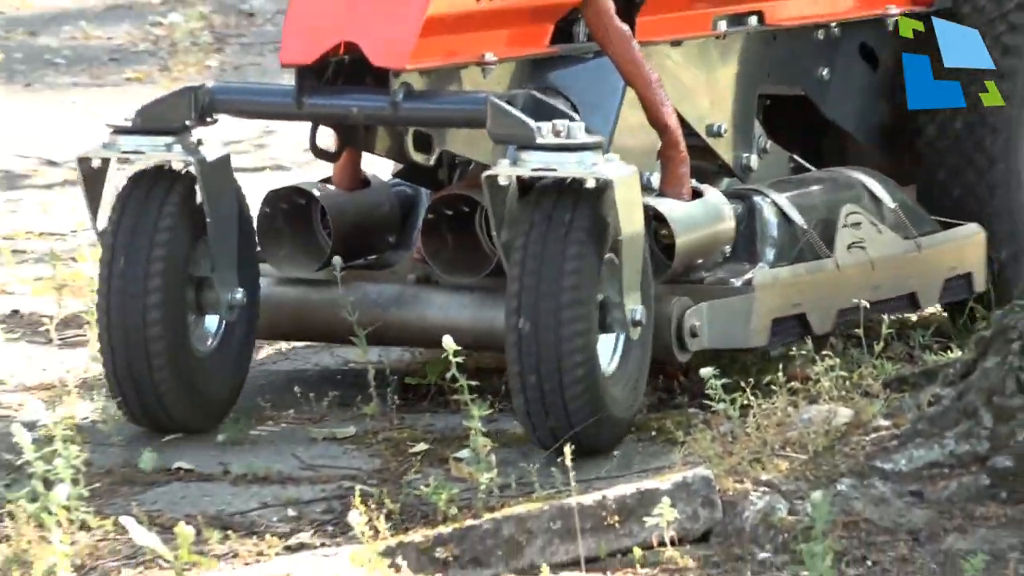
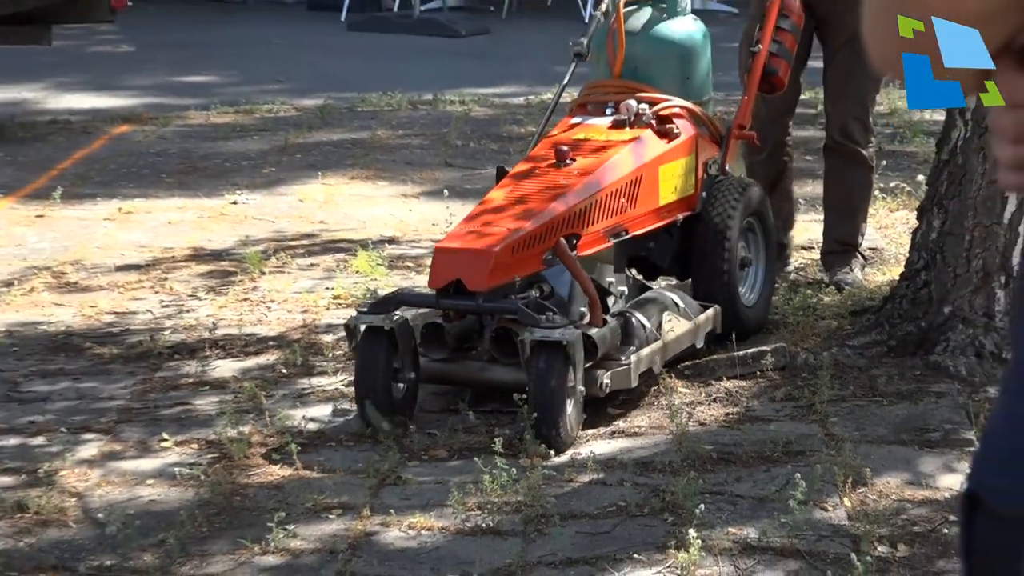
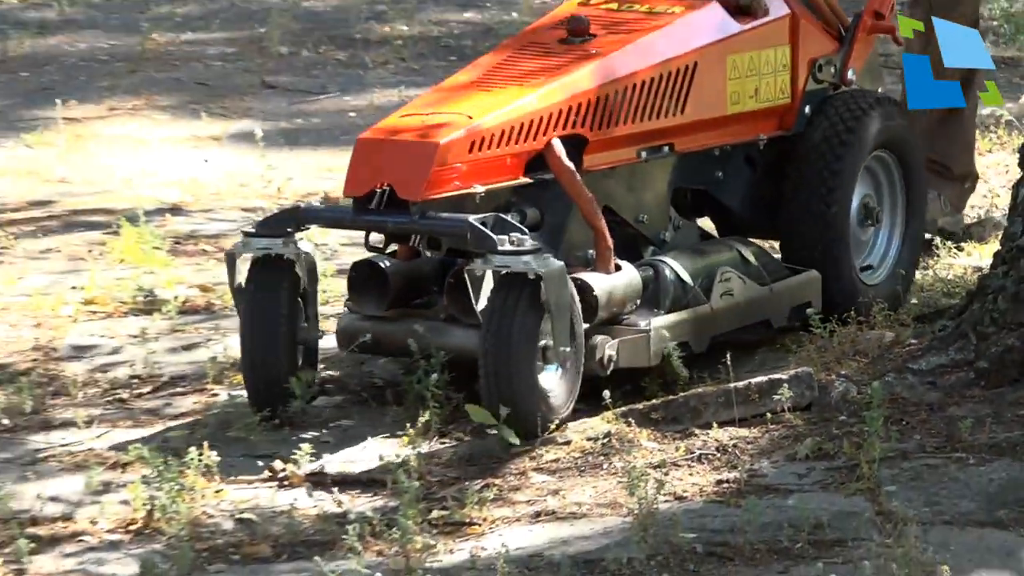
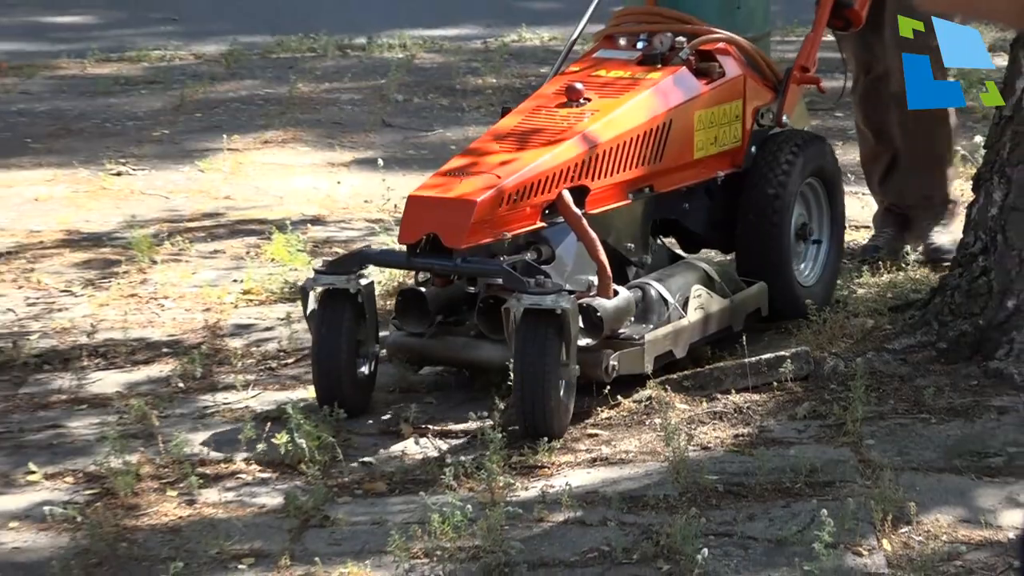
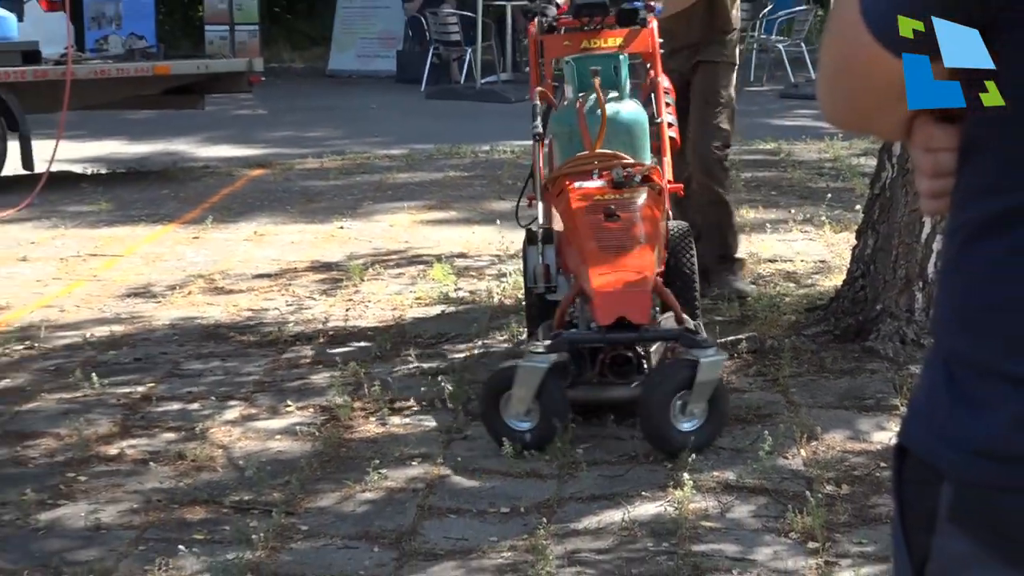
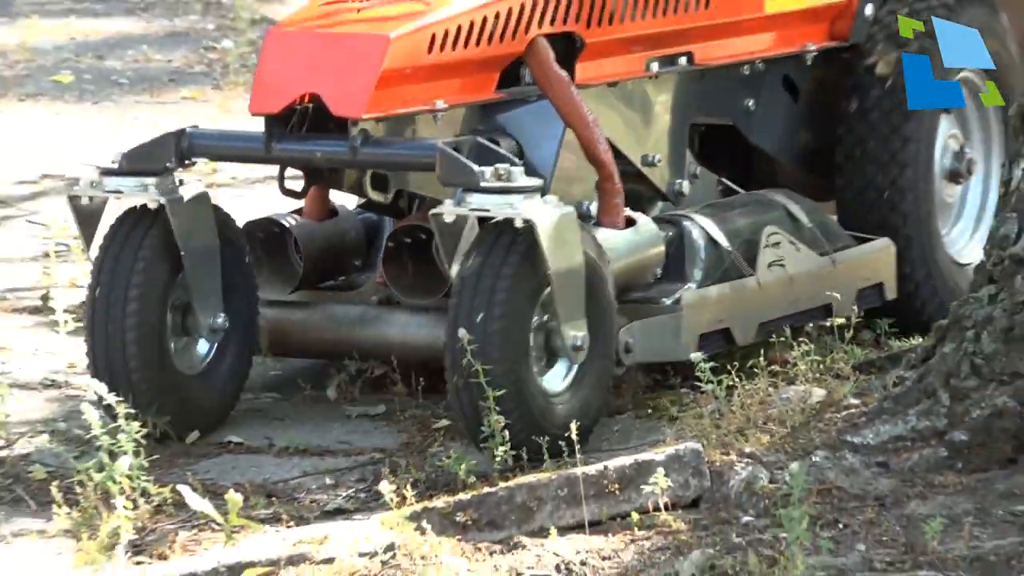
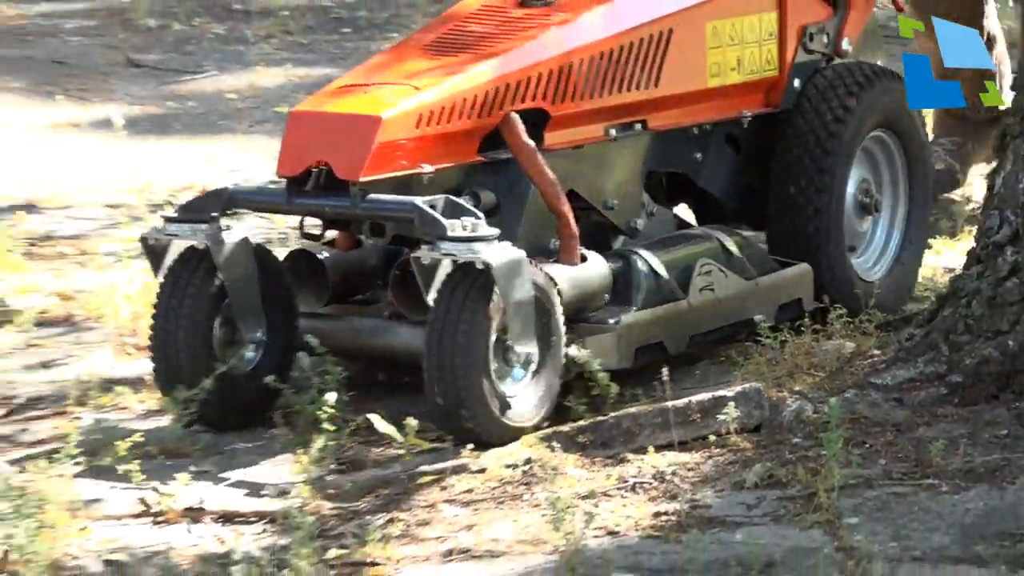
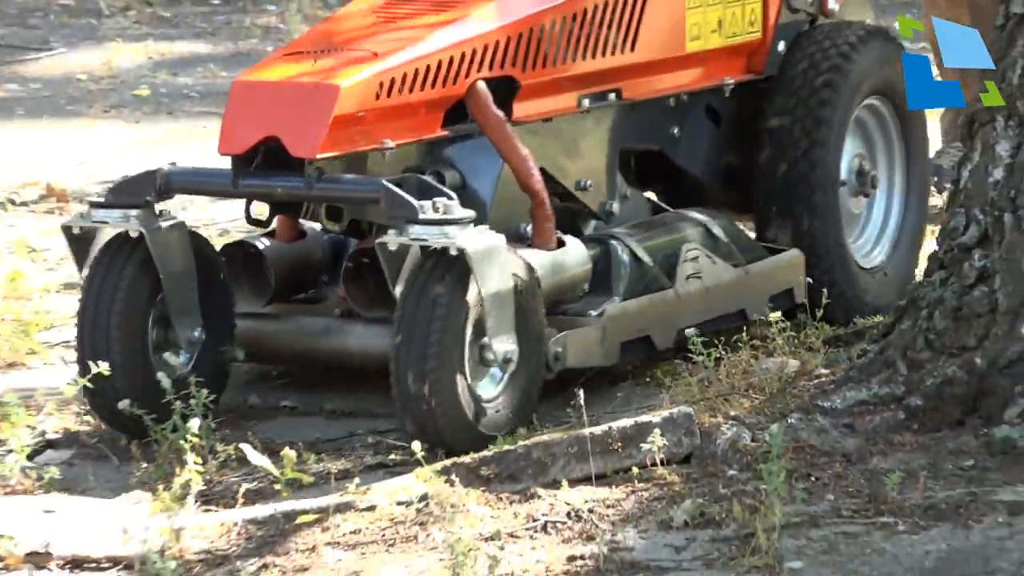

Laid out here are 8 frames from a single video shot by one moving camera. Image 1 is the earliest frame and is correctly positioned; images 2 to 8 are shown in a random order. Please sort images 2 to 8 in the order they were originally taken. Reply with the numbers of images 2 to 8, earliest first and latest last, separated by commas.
6, 8, 7, 3, 4, 2, 5
